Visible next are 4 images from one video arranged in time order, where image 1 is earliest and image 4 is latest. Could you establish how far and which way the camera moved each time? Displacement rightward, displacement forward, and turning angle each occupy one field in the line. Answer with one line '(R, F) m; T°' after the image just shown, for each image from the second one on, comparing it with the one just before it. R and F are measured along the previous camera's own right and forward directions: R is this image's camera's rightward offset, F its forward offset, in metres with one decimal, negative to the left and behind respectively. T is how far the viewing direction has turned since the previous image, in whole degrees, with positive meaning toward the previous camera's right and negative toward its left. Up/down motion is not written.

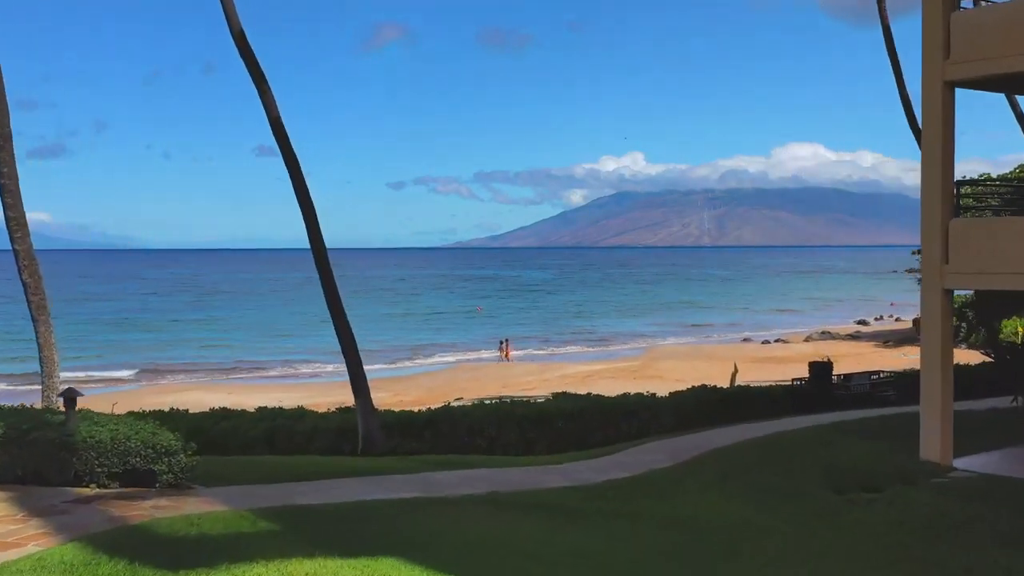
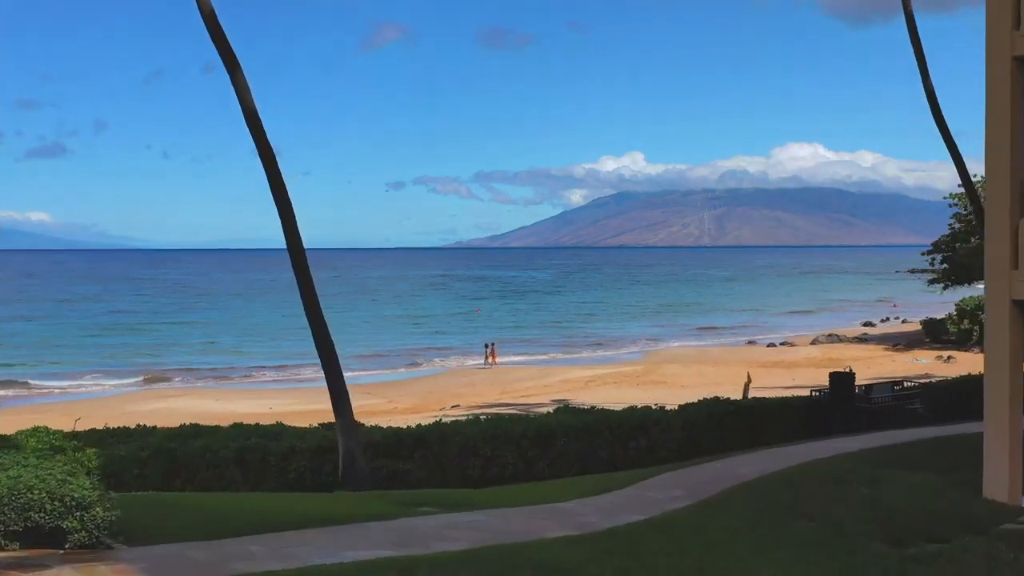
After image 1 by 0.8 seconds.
(0.0, +0.9) m; 0°
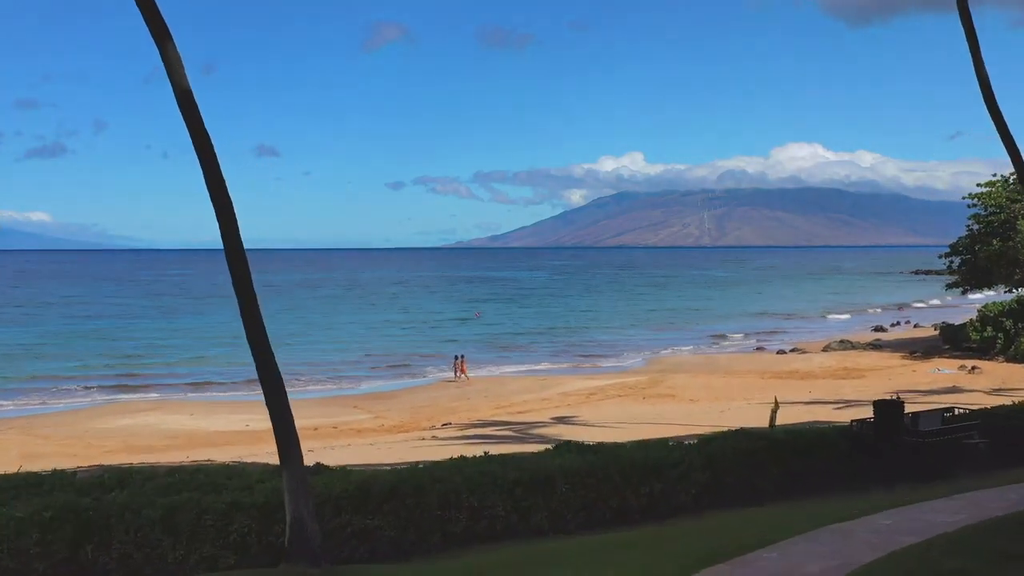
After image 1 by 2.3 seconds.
(+0.1, +1.7) m; 0°
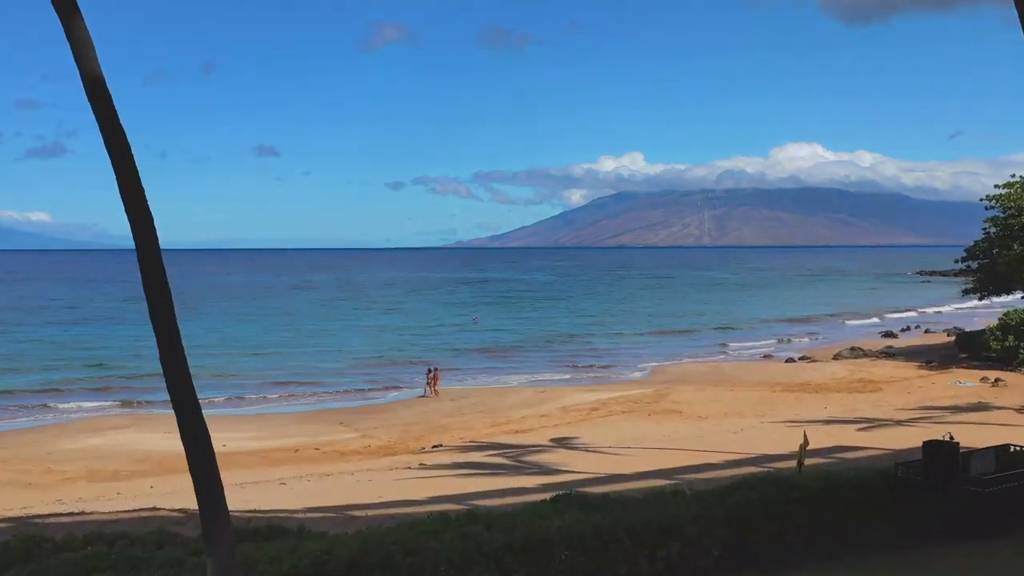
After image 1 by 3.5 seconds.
(+0.1, +1.4) m; 0°
